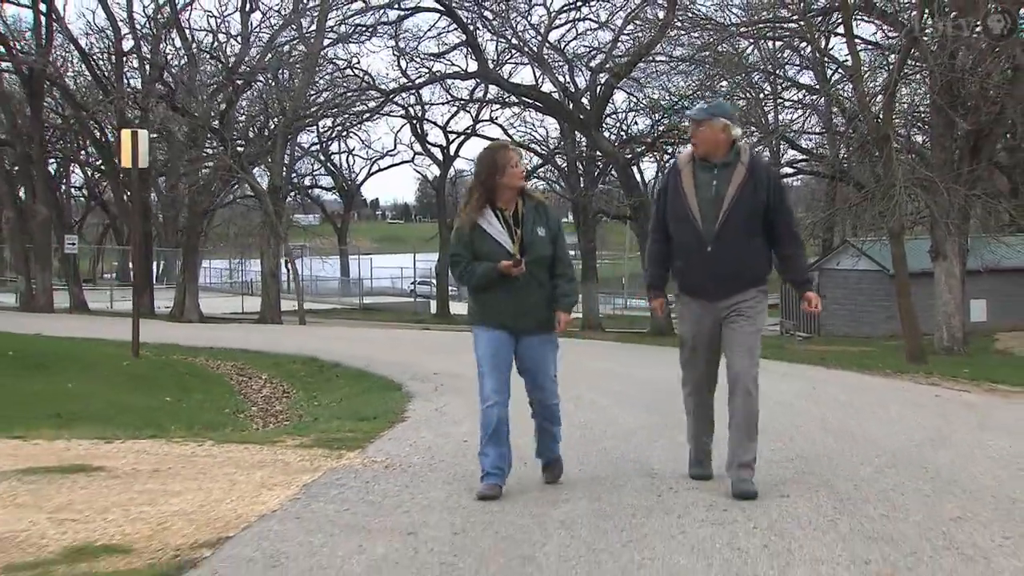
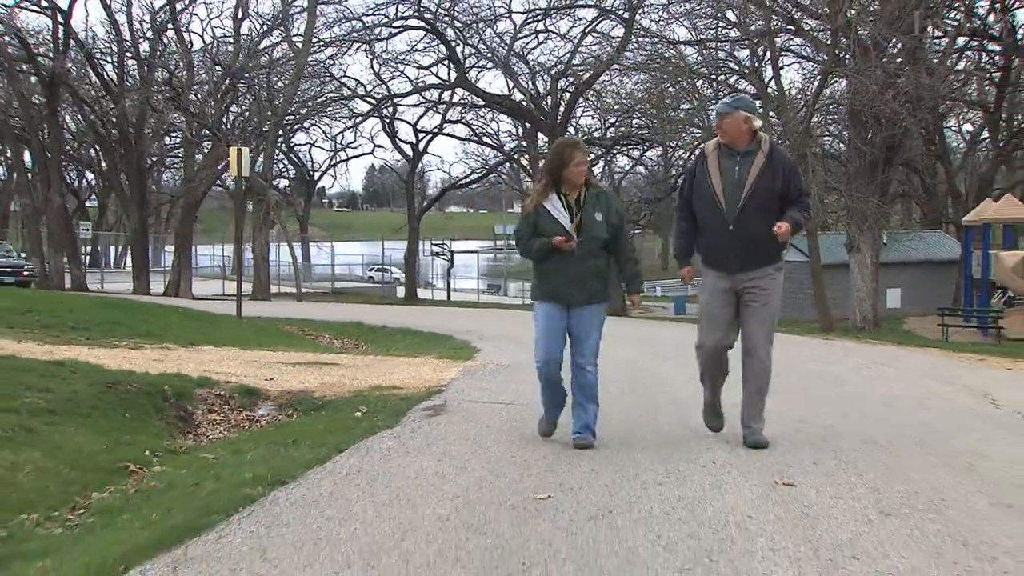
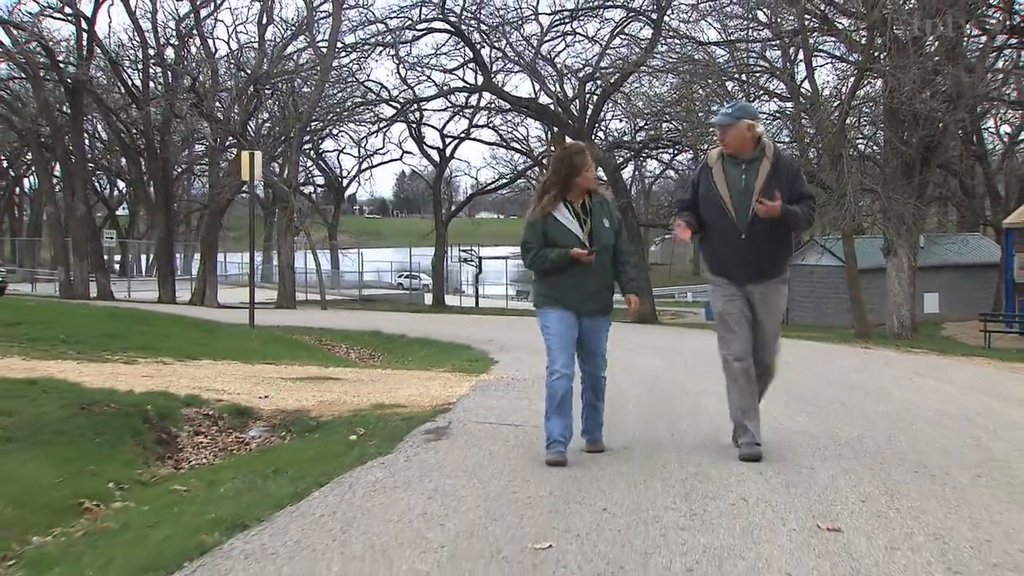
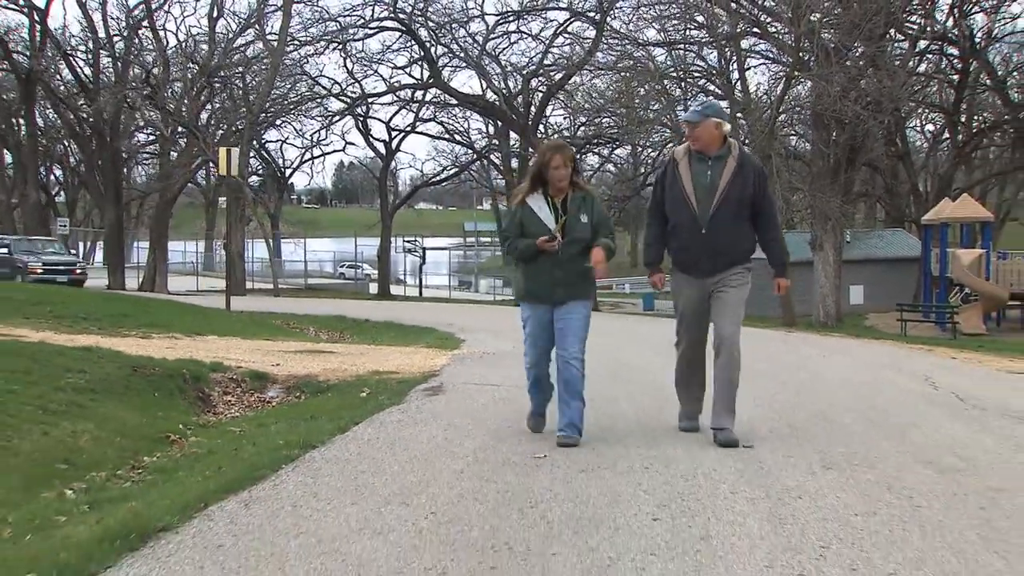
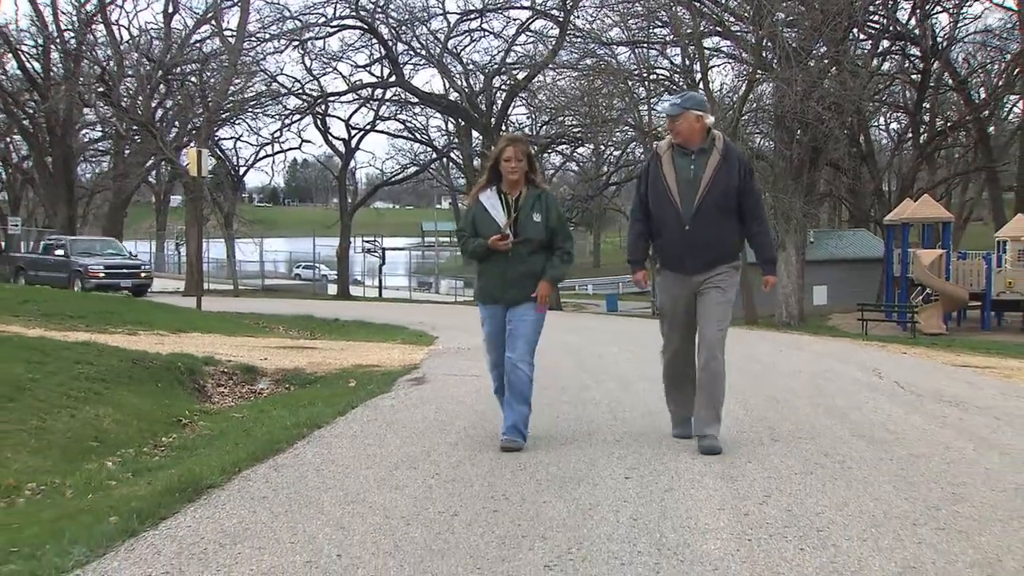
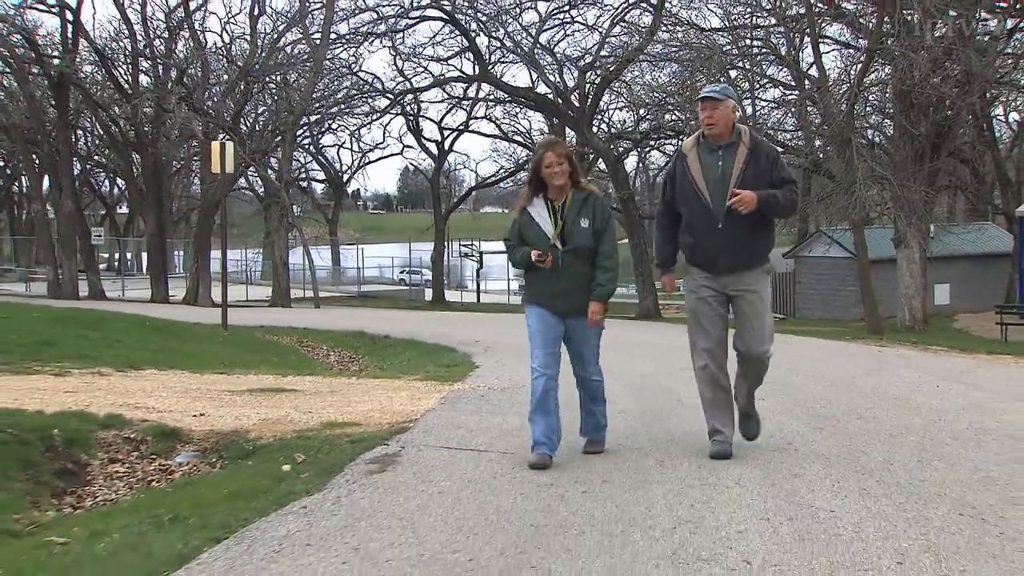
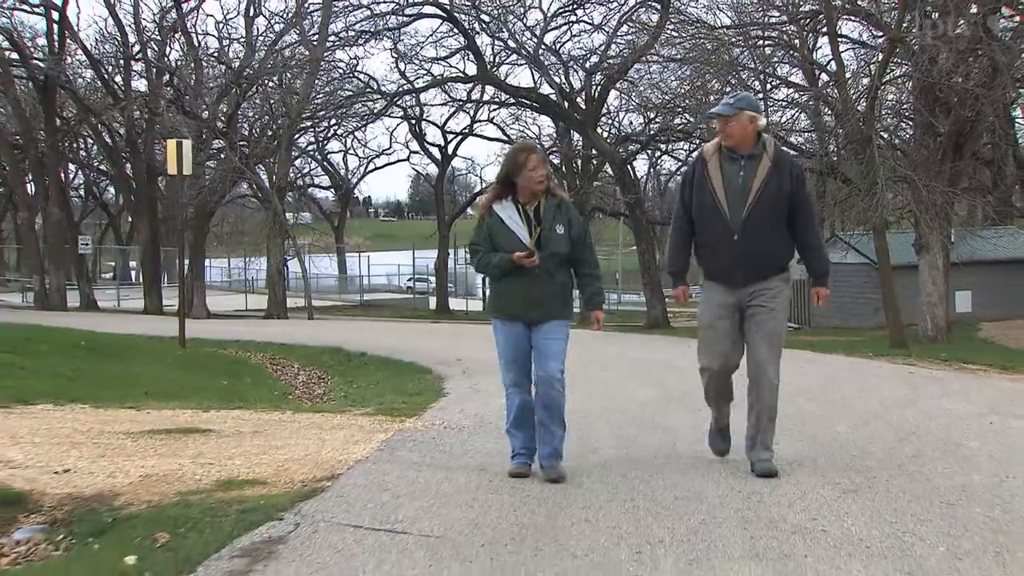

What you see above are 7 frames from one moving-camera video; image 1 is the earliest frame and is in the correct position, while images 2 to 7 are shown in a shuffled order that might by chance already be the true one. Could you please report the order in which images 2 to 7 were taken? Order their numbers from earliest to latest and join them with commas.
7, 6, 3, 2, 4, 5
